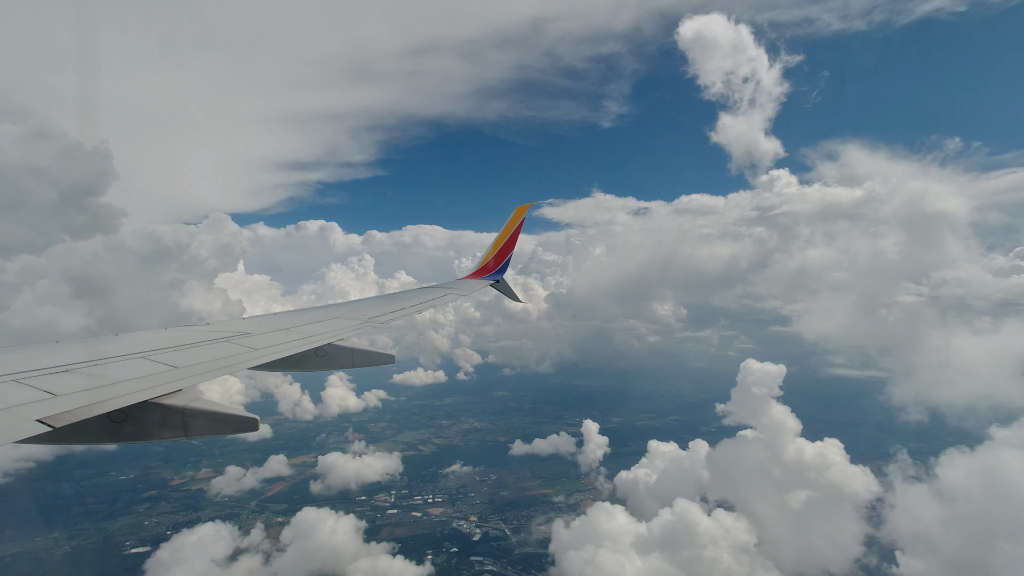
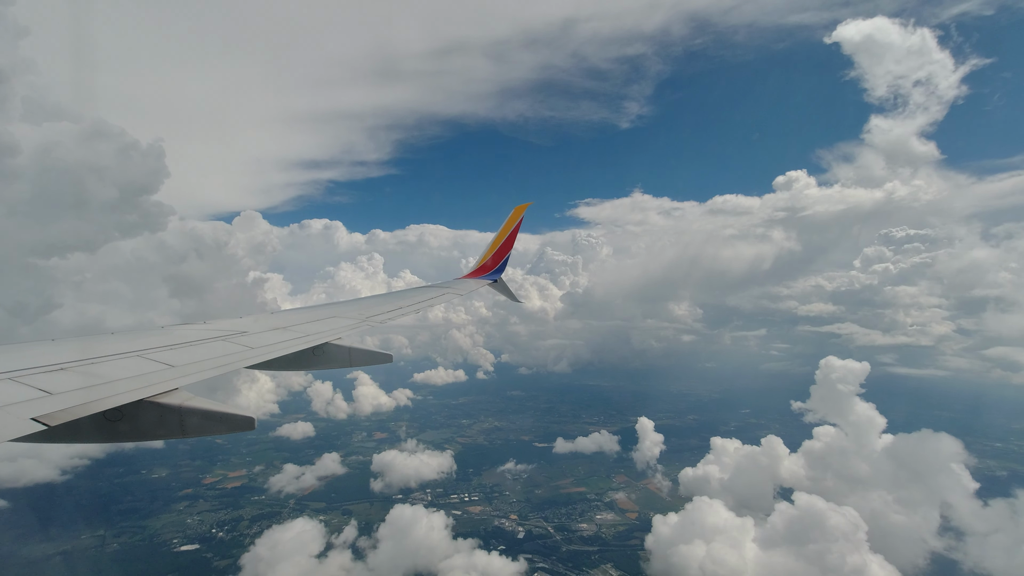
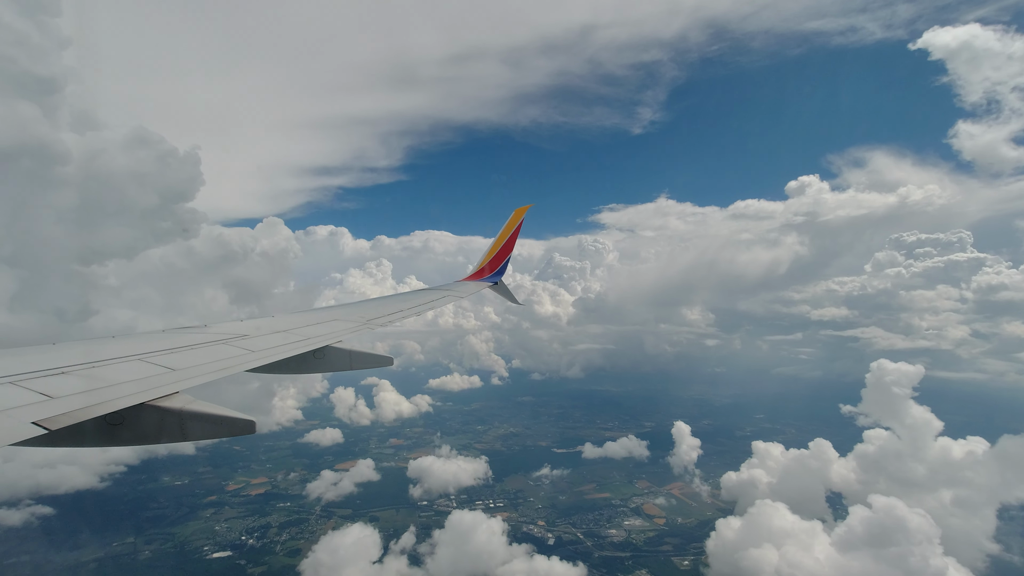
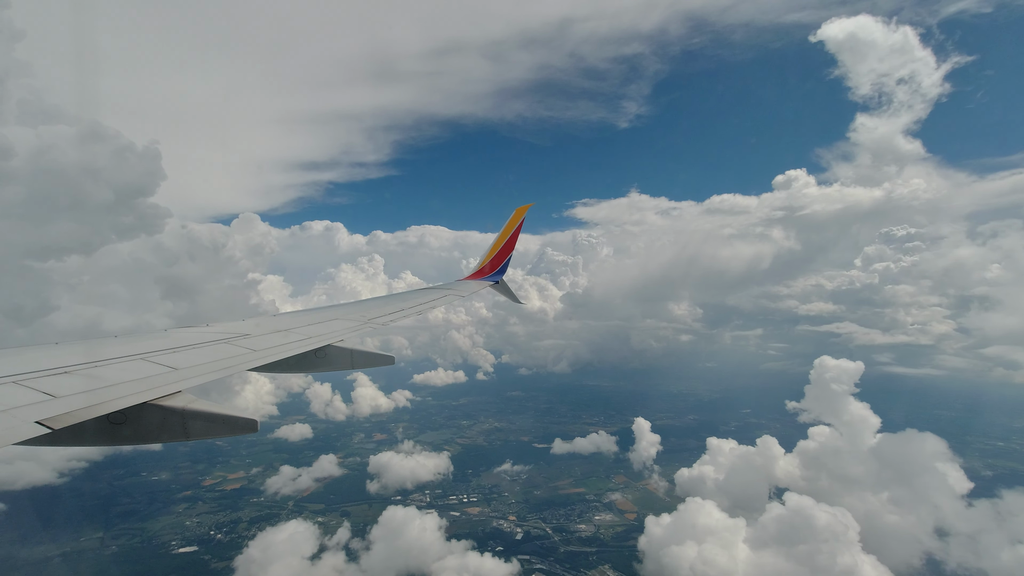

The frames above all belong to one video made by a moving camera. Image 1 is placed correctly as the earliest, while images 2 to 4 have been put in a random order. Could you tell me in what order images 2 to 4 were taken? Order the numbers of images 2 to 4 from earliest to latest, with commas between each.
4, 2, 3
